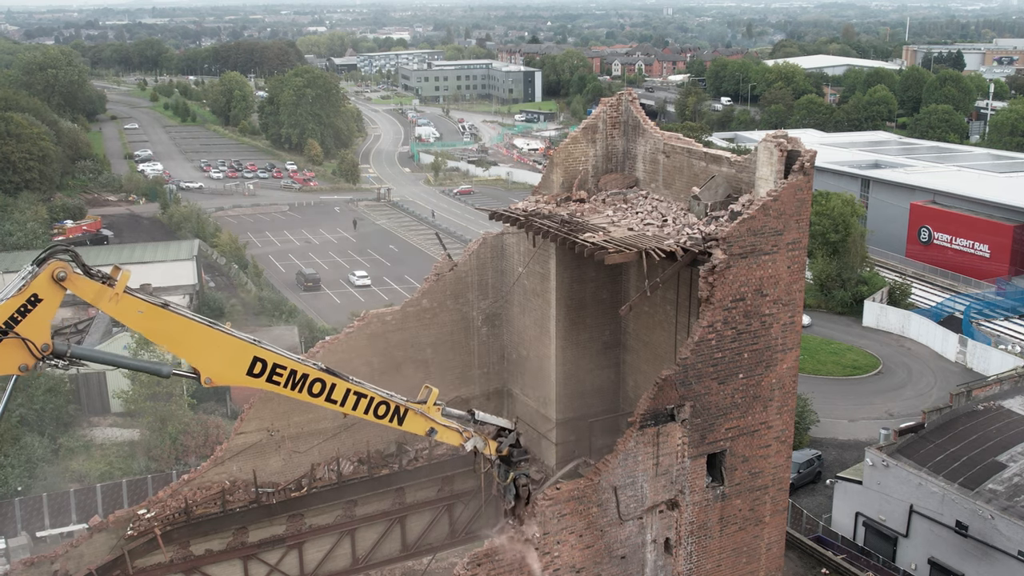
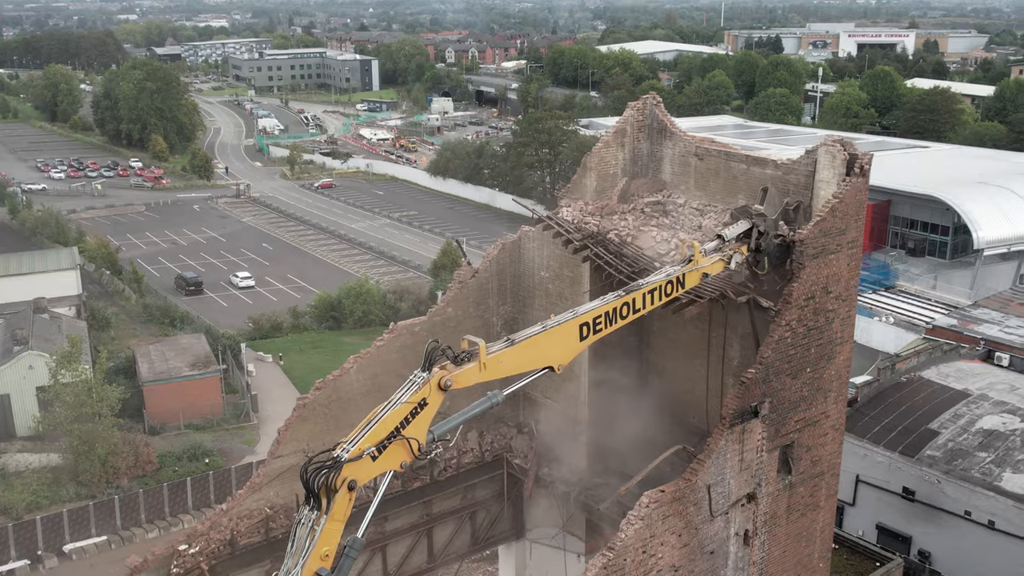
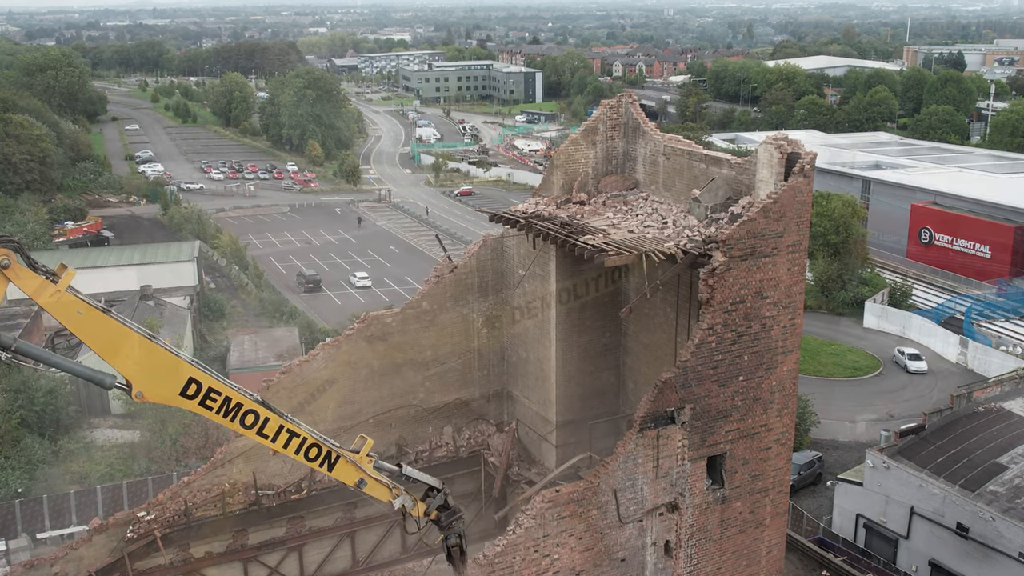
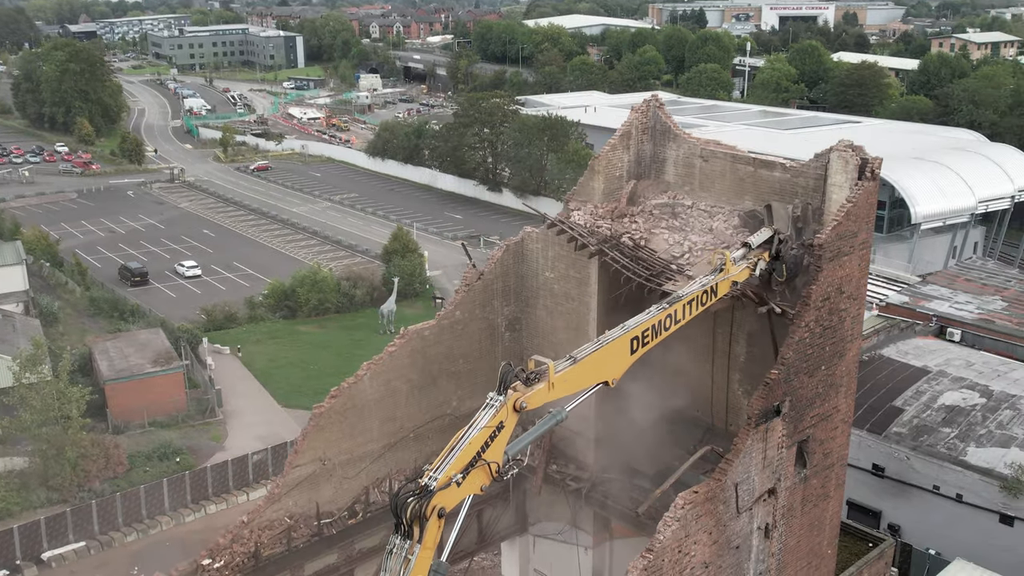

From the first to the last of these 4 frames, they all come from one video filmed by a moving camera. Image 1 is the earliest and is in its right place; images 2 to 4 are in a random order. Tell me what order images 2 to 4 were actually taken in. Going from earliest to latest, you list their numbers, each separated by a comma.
3, 2, 4
